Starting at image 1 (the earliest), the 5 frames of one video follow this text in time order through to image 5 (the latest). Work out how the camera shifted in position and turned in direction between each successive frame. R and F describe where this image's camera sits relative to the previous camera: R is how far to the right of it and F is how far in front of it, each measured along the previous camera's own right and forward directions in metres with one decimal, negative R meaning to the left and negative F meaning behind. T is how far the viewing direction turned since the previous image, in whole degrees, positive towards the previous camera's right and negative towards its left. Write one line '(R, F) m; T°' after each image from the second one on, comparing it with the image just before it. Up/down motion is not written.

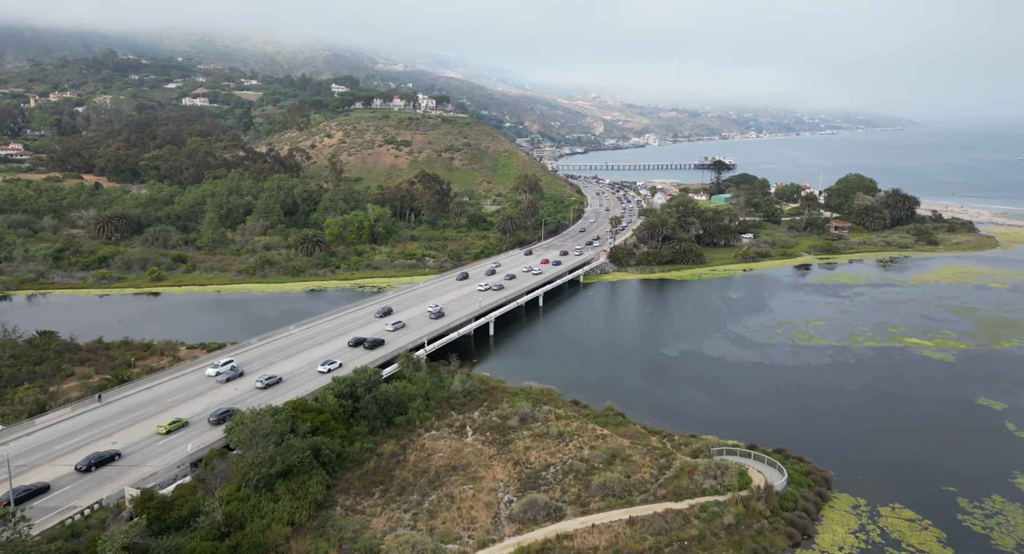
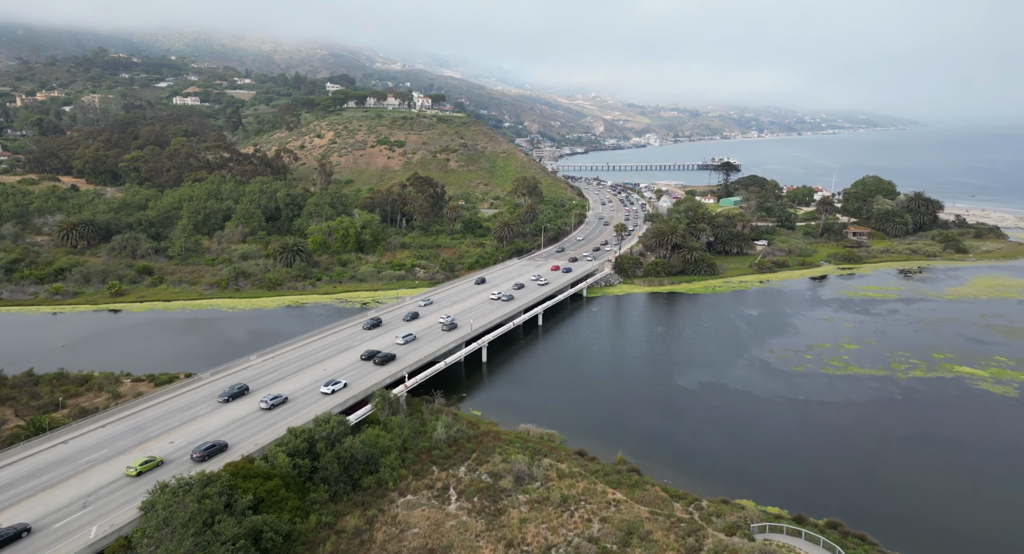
(+0.4, +8.5) m; 0°
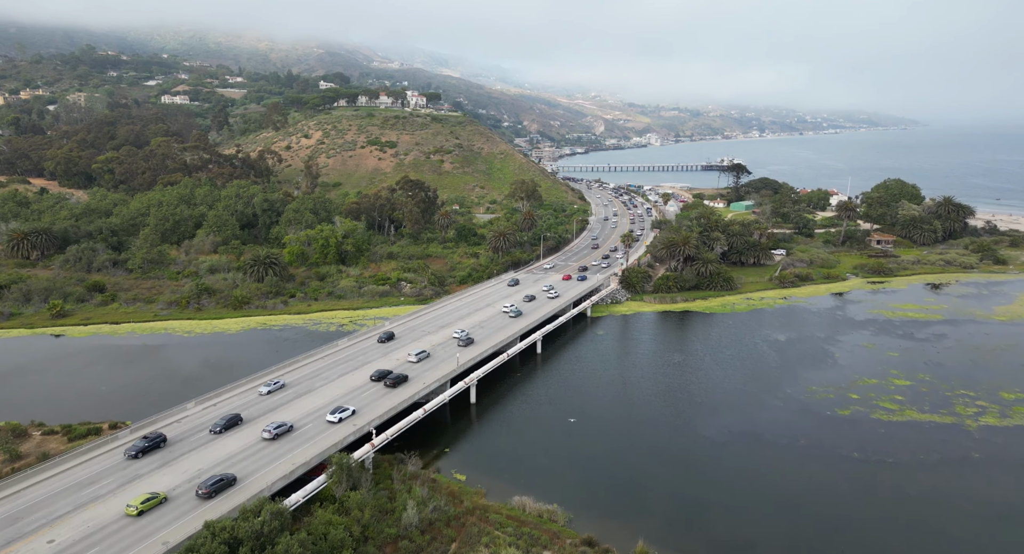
(+0.5, +9.9) m; 0°
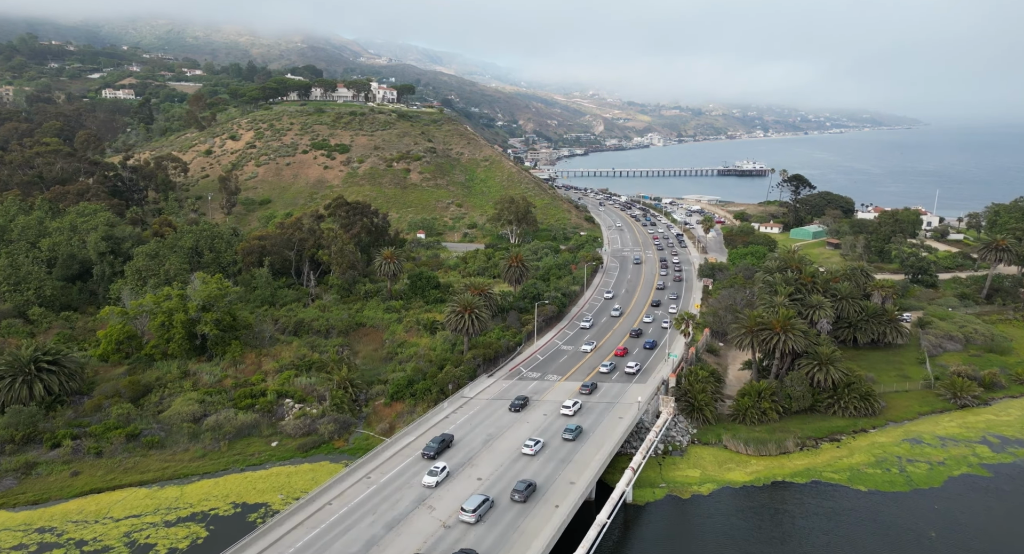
(+2.2, +41.4) m; 0°
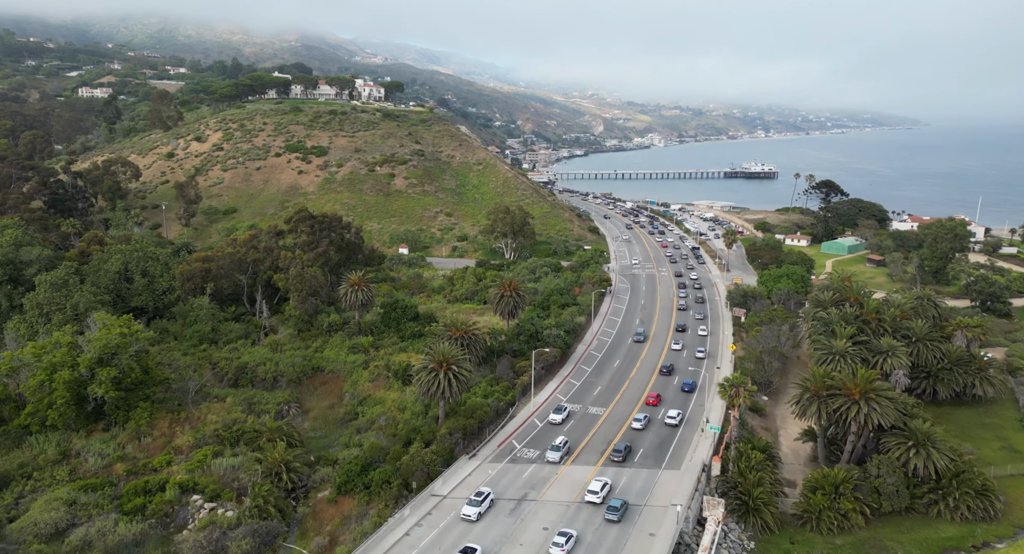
(+0.6, +14.0) m; 0°
